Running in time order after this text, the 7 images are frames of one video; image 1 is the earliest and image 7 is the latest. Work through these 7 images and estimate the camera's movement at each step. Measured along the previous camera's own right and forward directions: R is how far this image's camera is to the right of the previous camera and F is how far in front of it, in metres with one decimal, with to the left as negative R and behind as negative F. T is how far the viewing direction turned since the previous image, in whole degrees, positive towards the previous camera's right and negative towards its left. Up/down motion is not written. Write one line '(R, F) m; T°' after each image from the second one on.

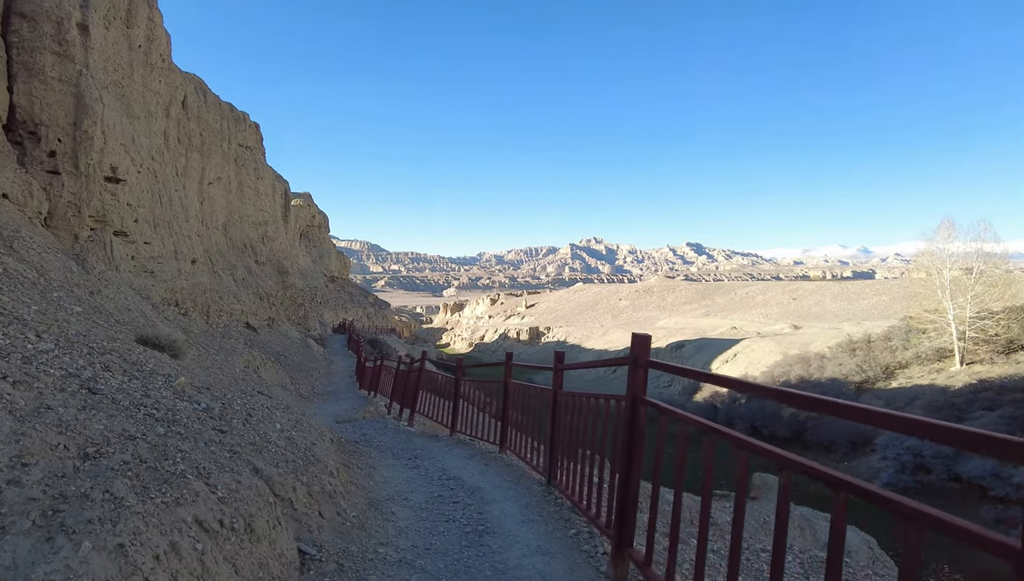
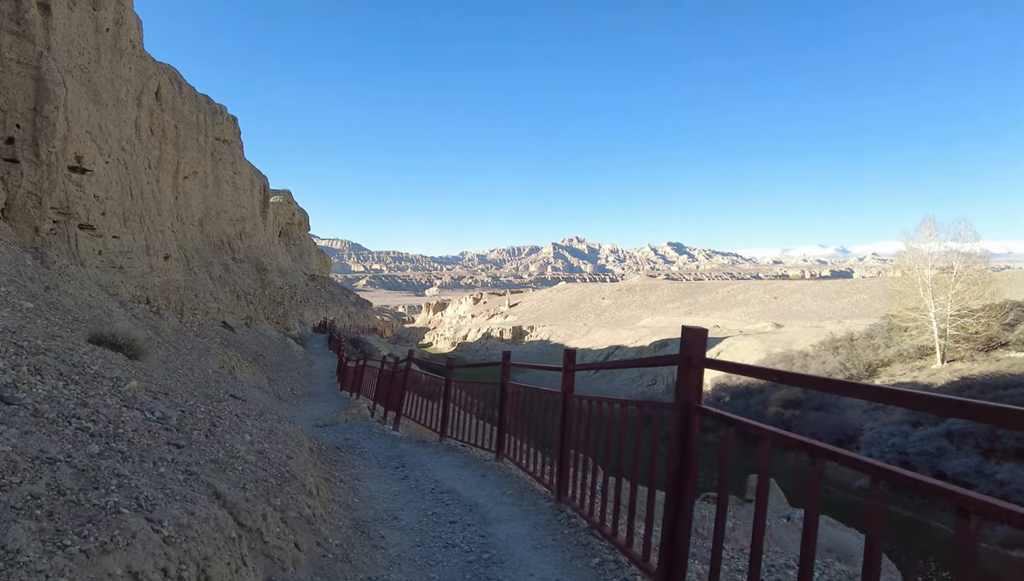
(-0.1, +0.4) m; +2°
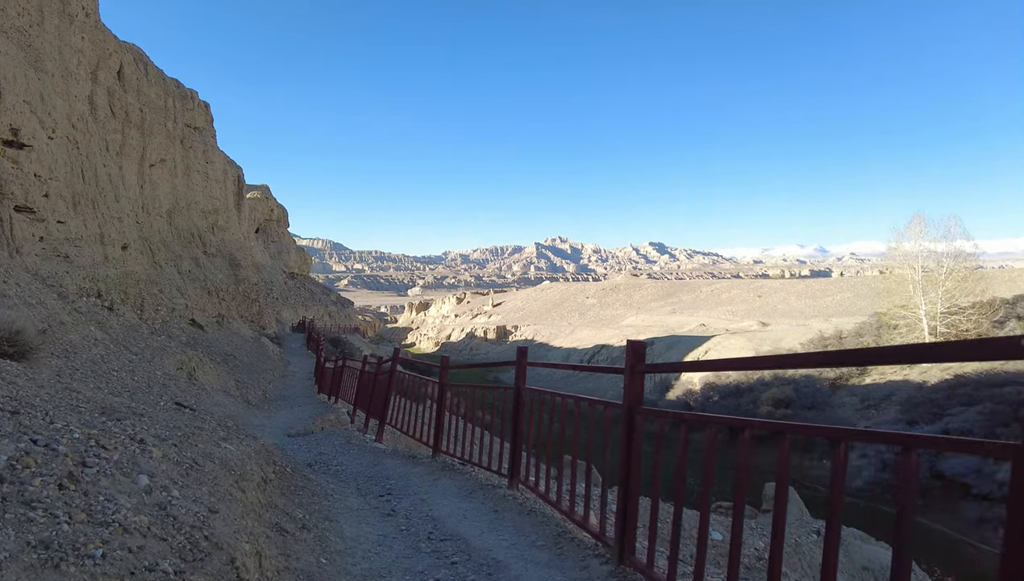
(-0.2, +1.1) m; +2°
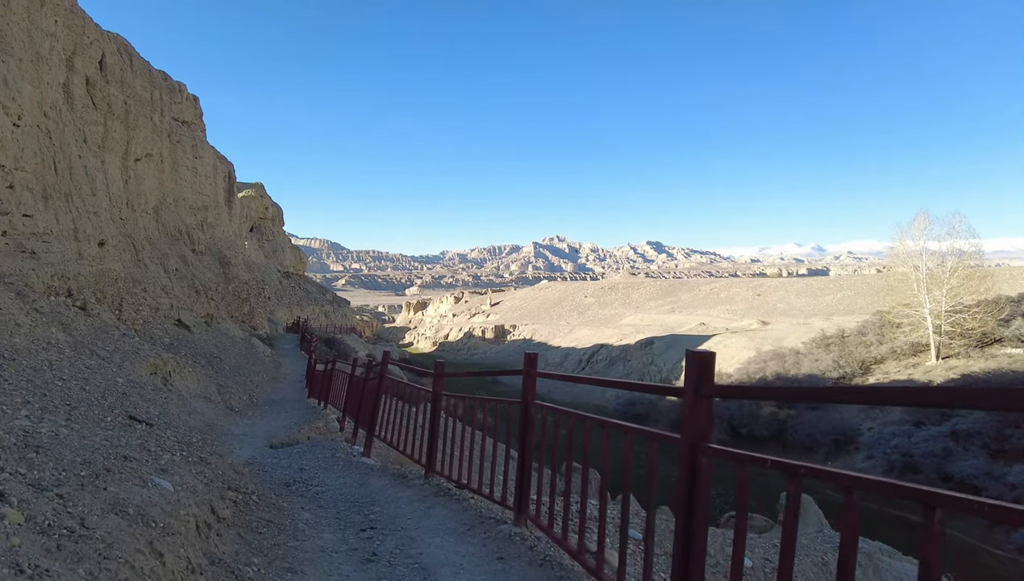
(-0.1, +0.7) m; 0°
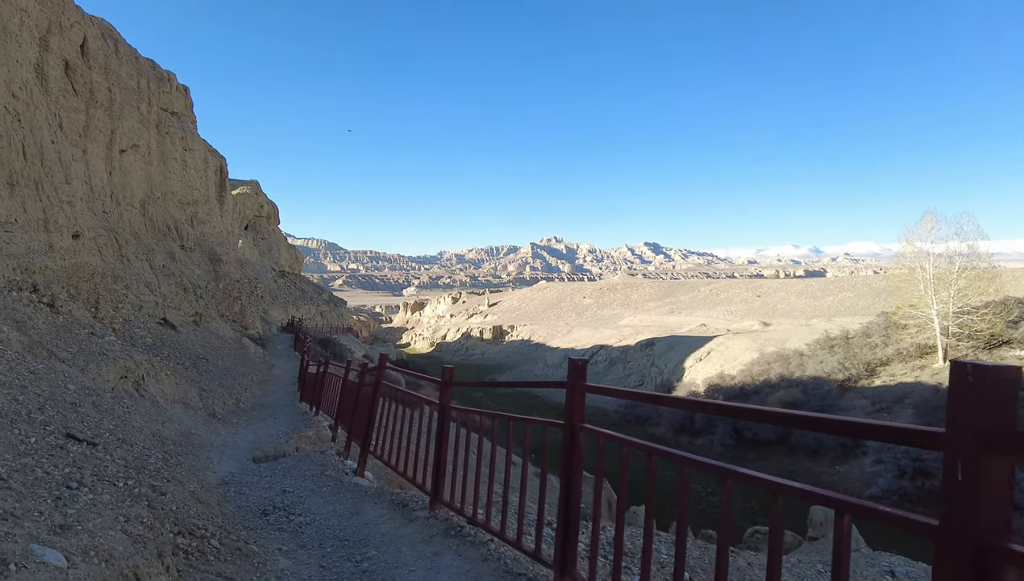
(-0.2, +0.9) m; 0°
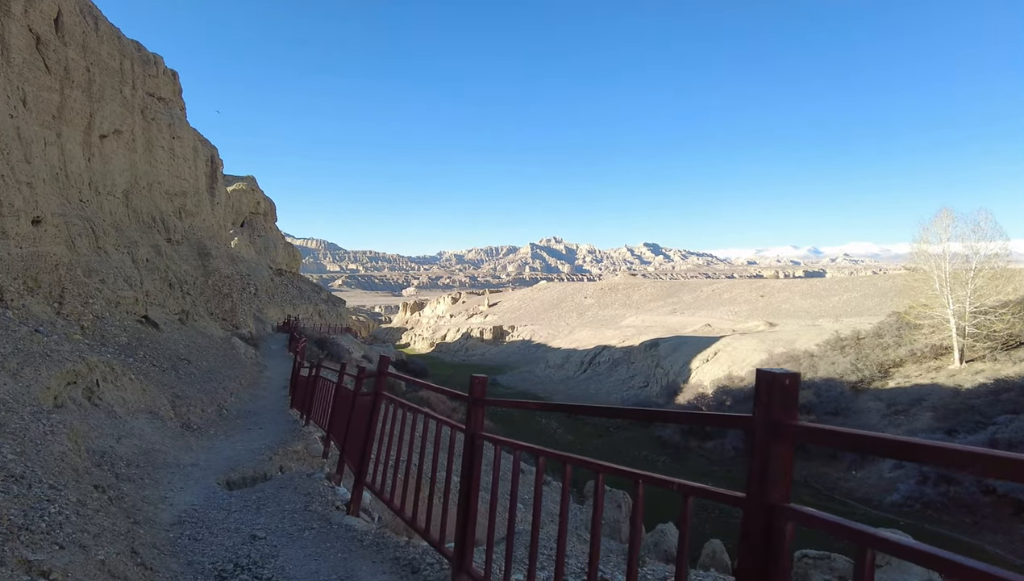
(-0.3, +1.3) m; 0°
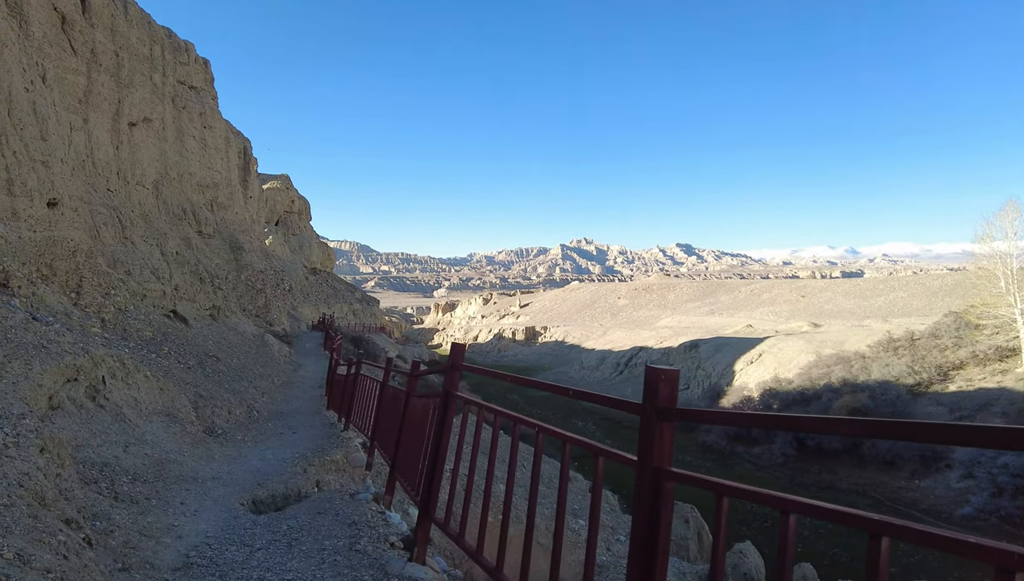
(-0.5, +1.2) m; -3°
